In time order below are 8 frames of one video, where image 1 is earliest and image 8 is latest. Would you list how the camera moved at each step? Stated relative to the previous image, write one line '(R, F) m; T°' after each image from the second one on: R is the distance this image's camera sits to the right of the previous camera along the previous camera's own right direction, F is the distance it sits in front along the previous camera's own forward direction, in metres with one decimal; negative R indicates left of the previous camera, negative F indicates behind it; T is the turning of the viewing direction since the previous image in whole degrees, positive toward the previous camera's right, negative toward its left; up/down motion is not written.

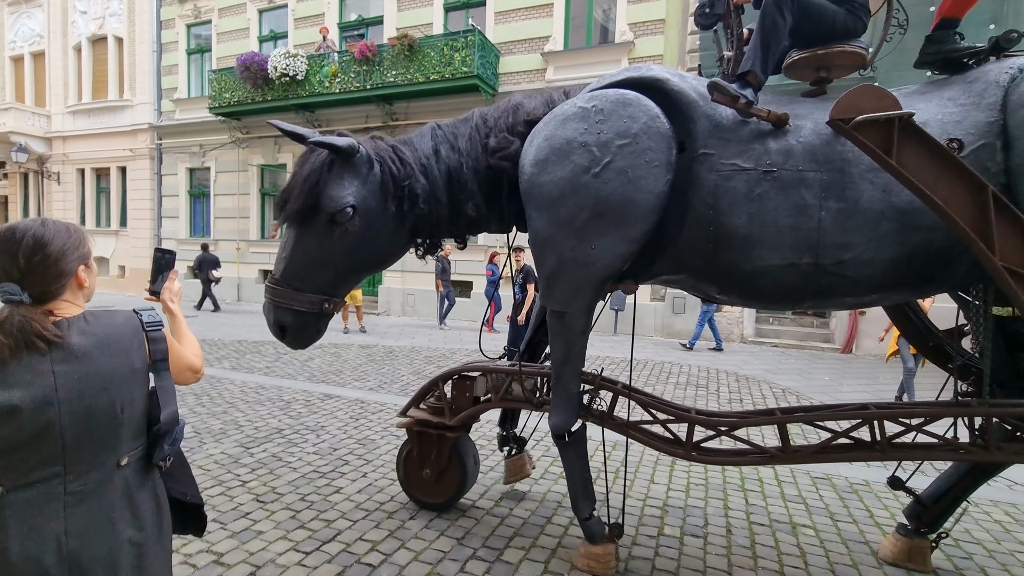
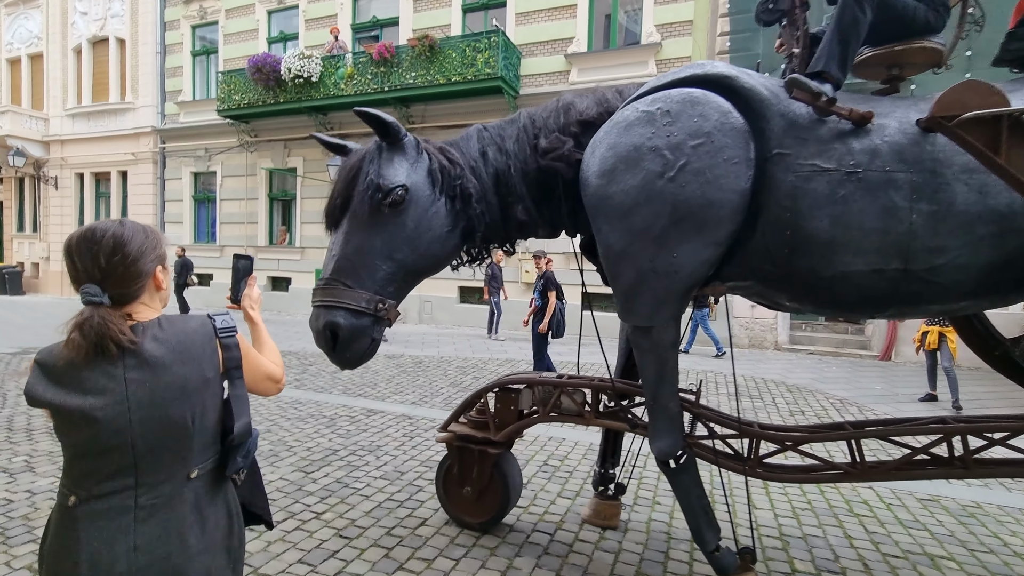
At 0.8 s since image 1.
(-0.6, +0.3) m; +1°
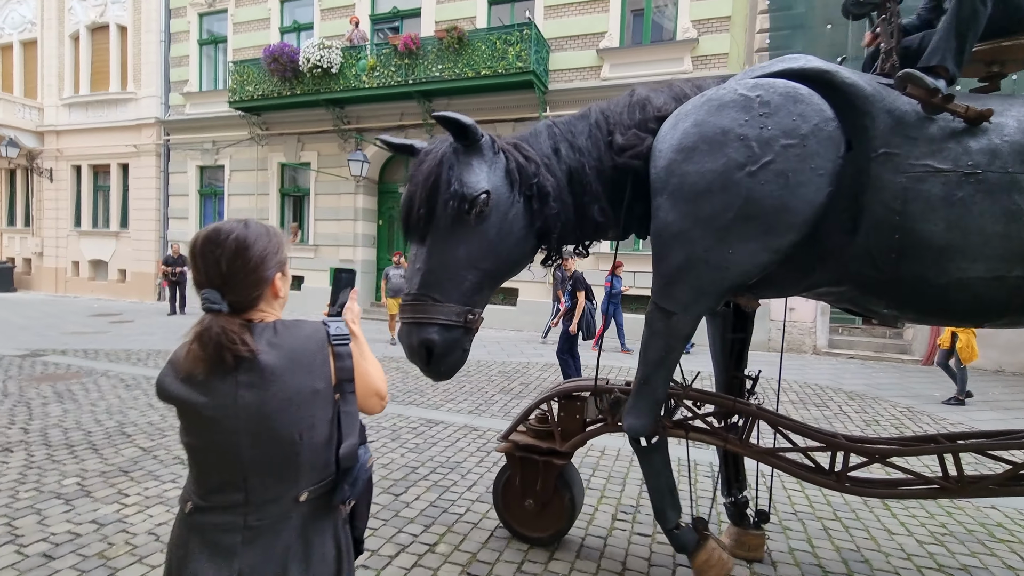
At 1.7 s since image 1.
(-0.7, +0.3) m; +1°
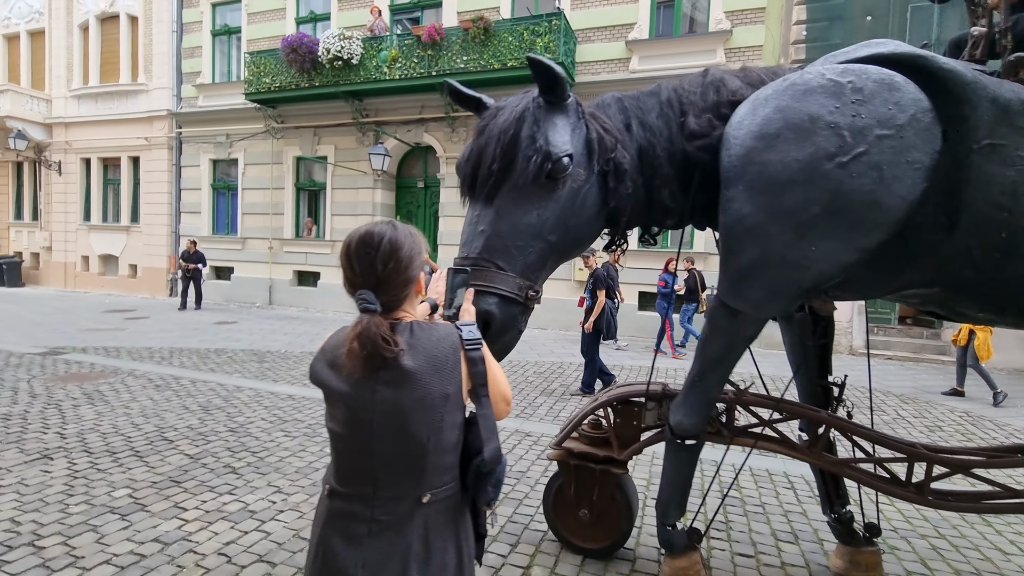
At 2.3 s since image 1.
(-0.4, +0.2) m; 0°
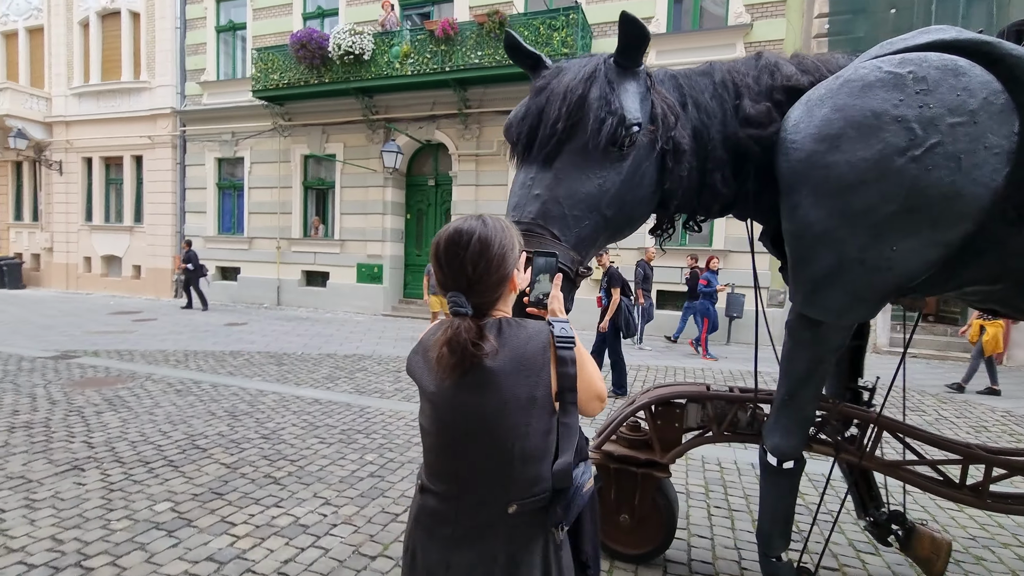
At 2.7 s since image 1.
(-0.3, +0.1) m; 0°
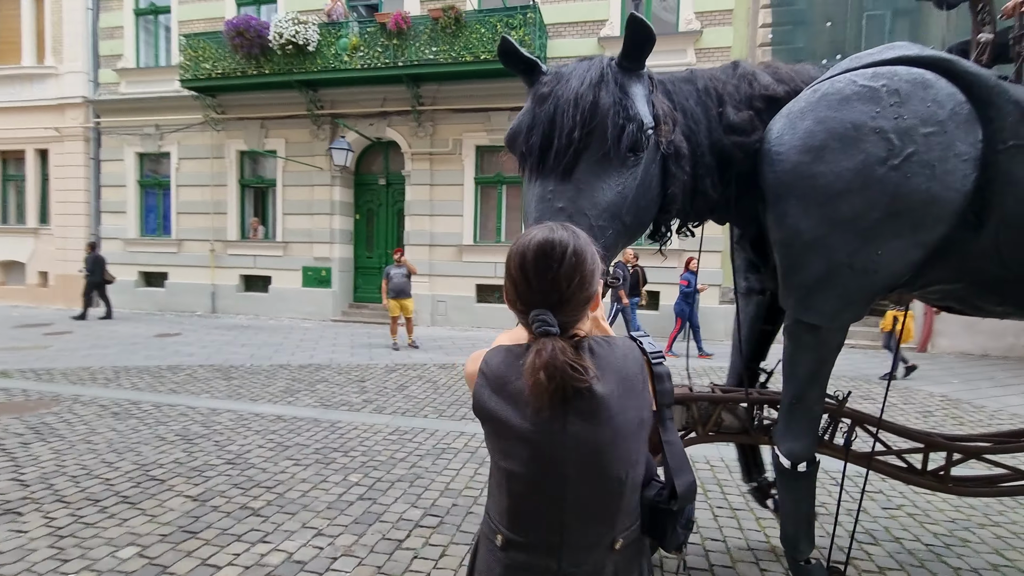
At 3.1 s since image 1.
(-0.4, +0.2) m; +7°
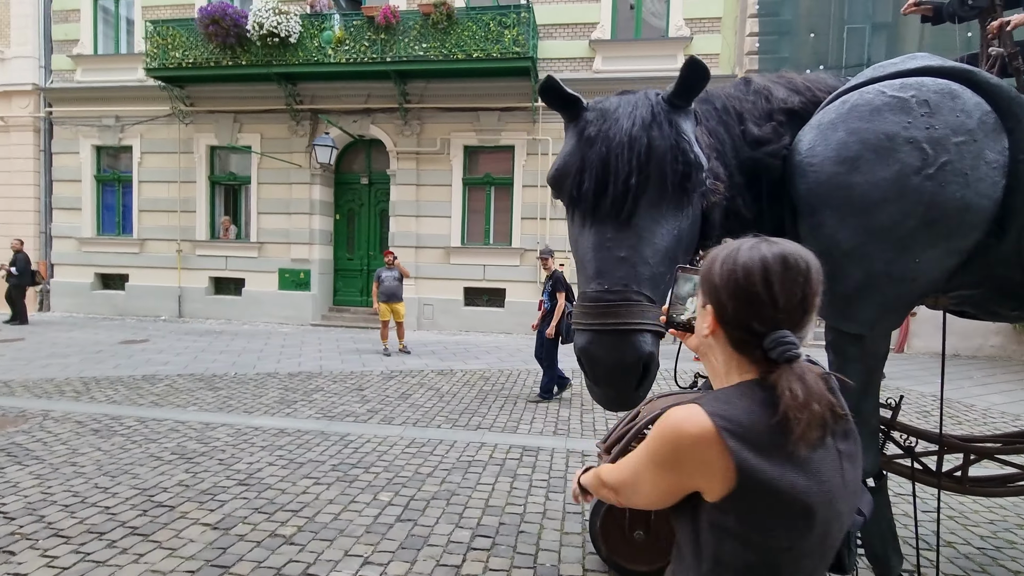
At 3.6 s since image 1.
(-0.5, +0.2) m; +4°
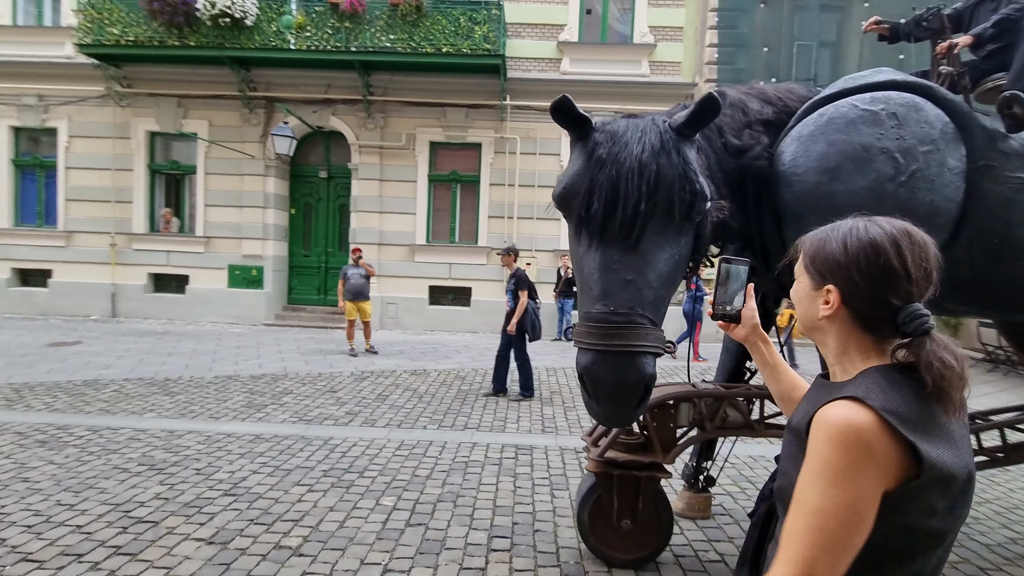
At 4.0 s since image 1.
(-0.4, +0.1) m; +6°
